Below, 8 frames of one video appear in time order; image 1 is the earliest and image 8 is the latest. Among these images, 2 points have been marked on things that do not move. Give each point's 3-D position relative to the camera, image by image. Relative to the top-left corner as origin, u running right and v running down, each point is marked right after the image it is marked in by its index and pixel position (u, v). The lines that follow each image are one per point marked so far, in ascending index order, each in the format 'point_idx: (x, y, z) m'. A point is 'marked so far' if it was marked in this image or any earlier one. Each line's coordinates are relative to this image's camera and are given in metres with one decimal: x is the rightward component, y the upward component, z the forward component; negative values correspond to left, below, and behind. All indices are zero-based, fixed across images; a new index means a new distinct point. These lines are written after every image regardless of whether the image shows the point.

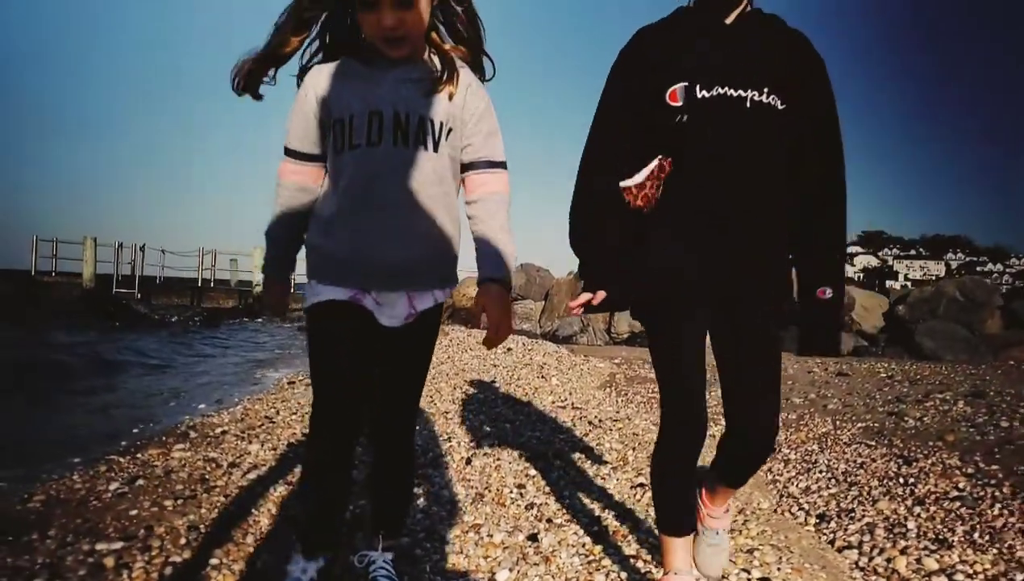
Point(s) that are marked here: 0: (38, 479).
0: (-3.5, -1.4, +5.5) m
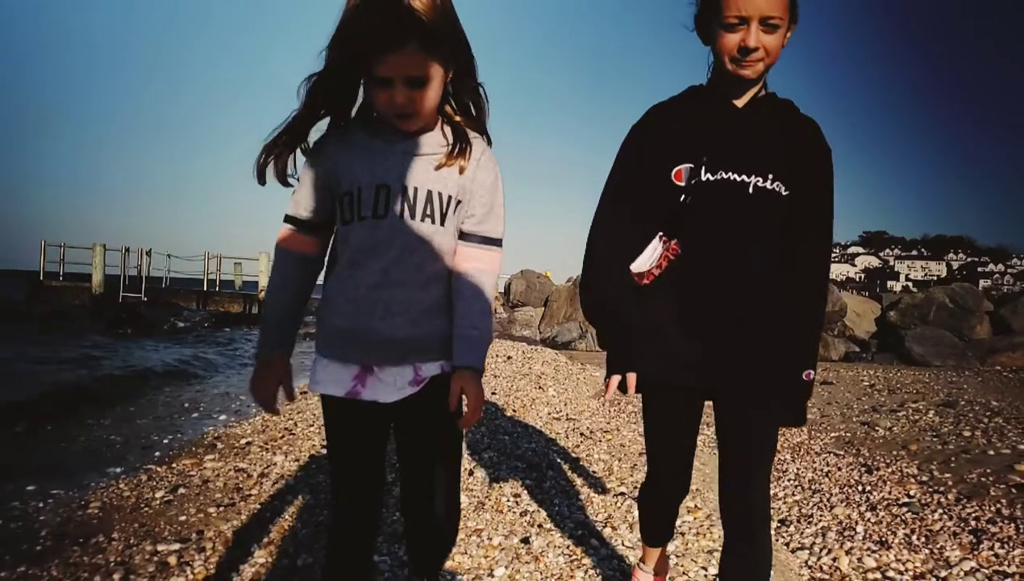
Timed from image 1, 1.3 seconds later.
0: (-3.5, -1.6, +6.1) m
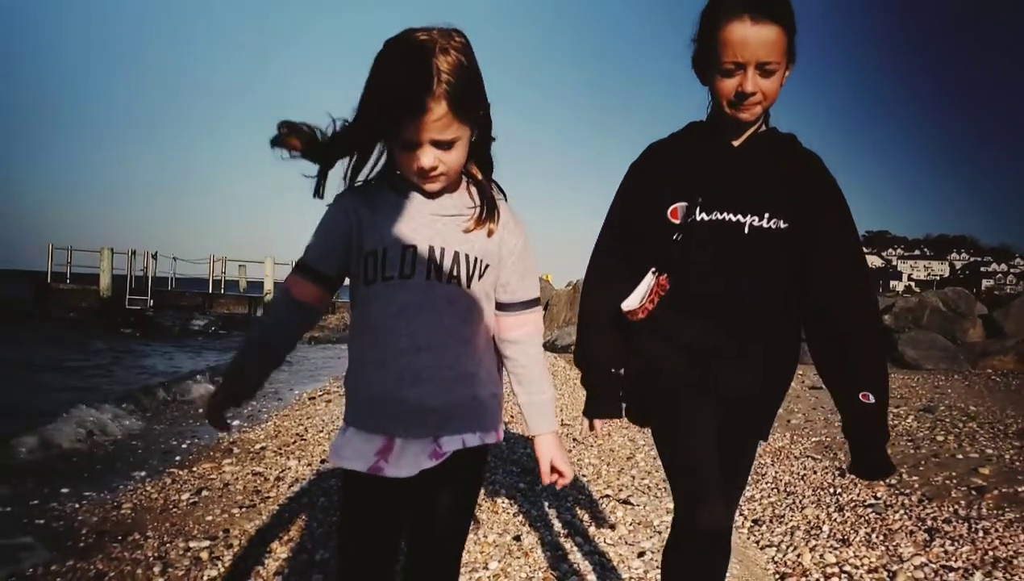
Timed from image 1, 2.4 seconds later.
0: (-3.6, -1.8, +6.7) m
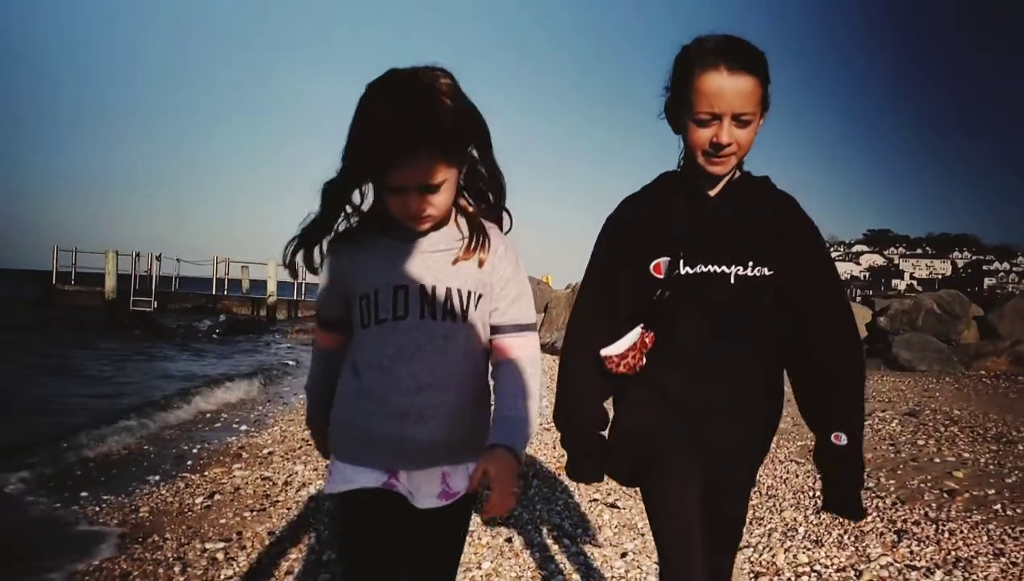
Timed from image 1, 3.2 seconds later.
0: (-3.6, -1.9, +7.0) m
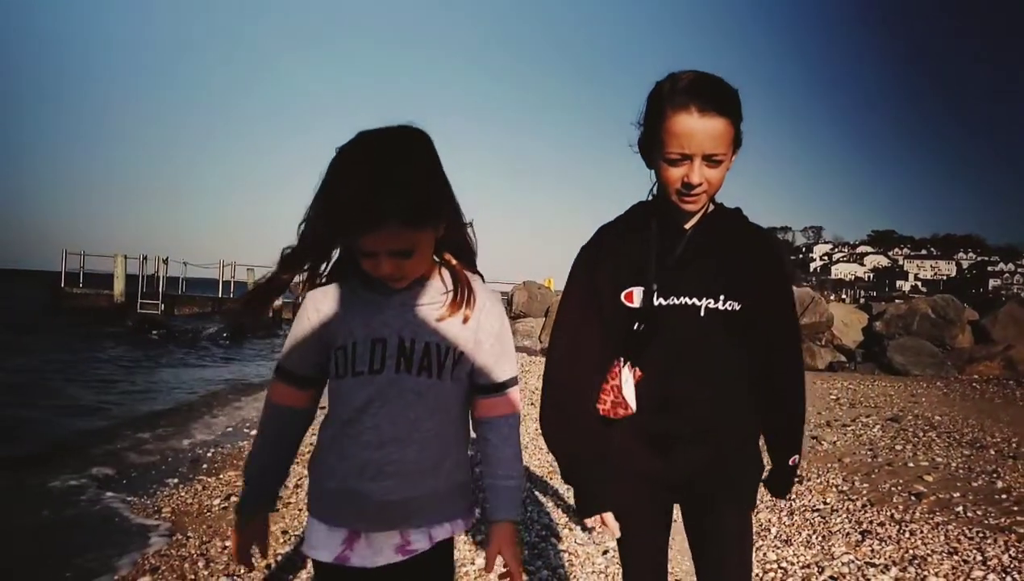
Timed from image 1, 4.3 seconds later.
0: (-3.7, -2.1, +7.6) m
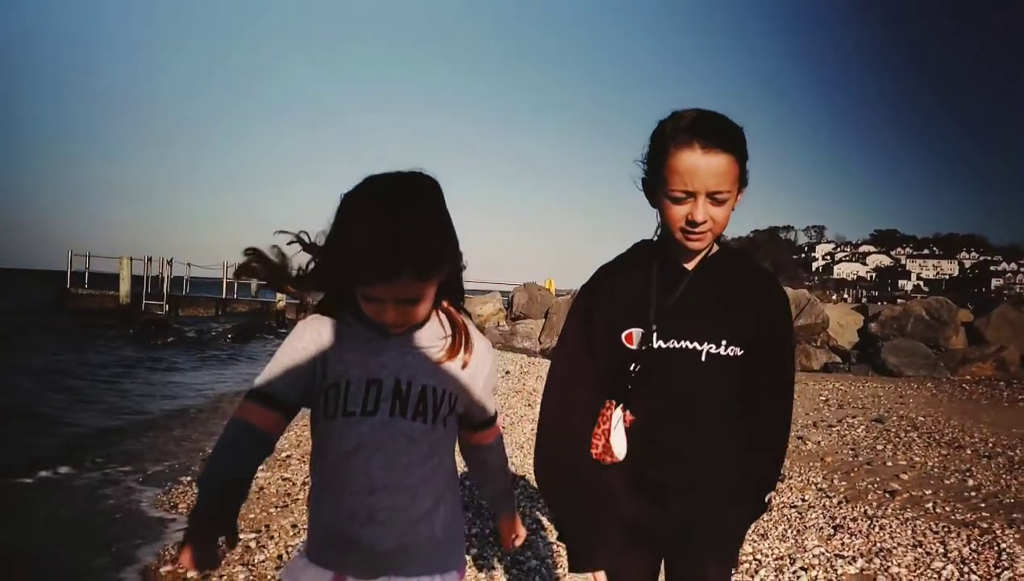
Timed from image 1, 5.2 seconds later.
0: (-3.7, -2.2, +8.0) m
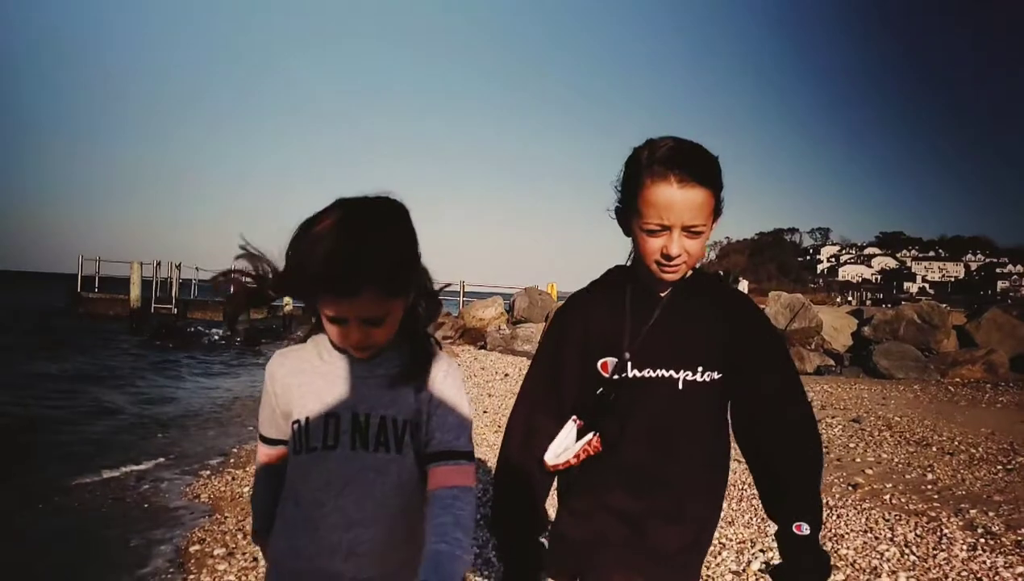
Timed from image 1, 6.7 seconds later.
0: (-3.8, -2.3, +8.7) m
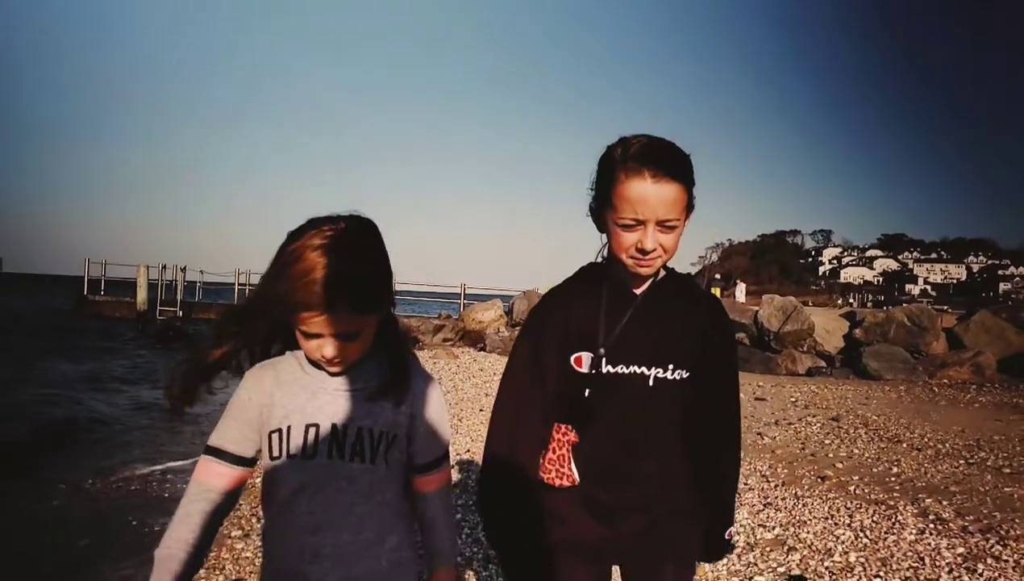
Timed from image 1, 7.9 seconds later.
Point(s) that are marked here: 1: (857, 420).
0: (-3.9, -2.4, +9.4) m
1: (+6.4, -2.4, +13.7) m
